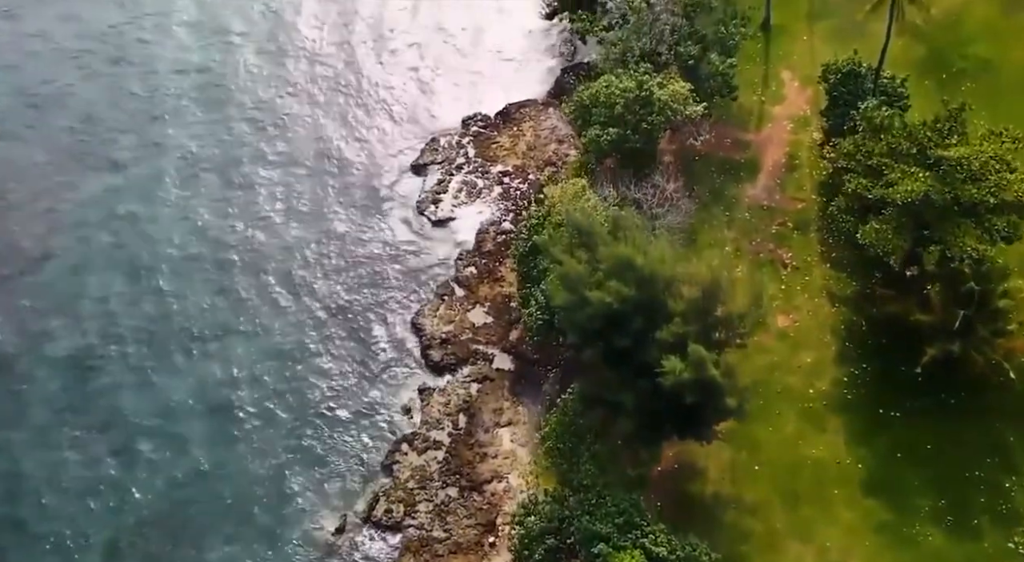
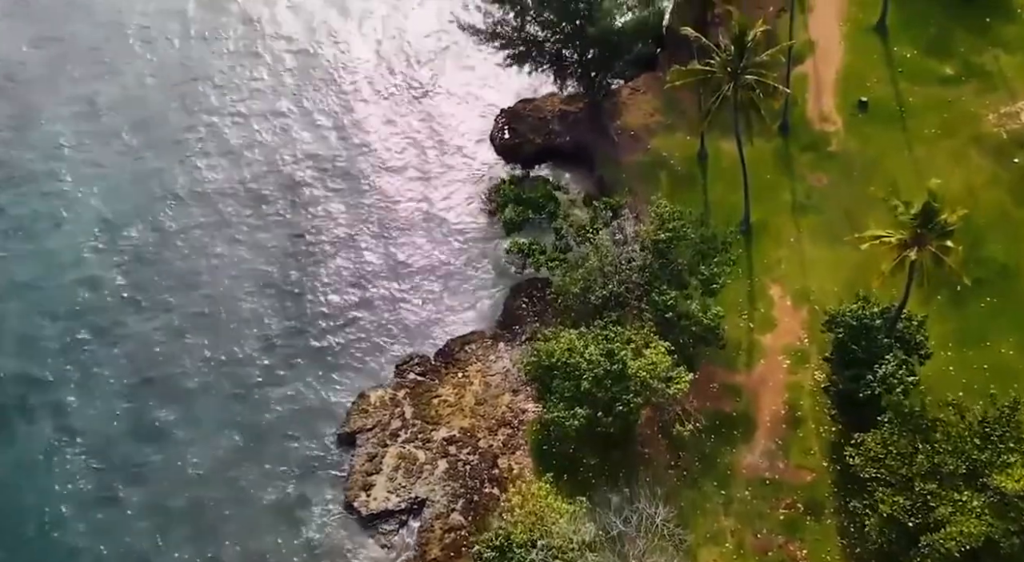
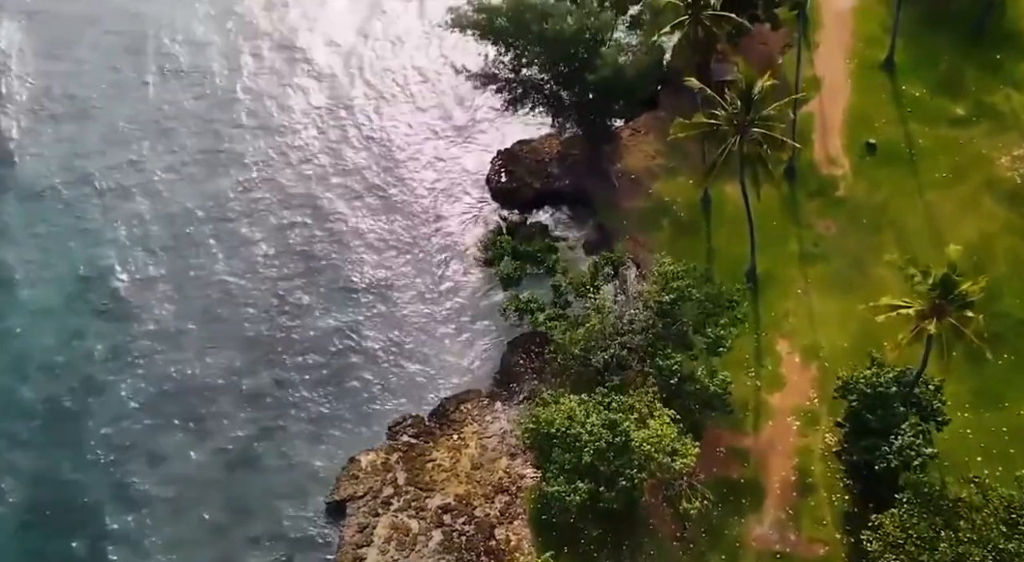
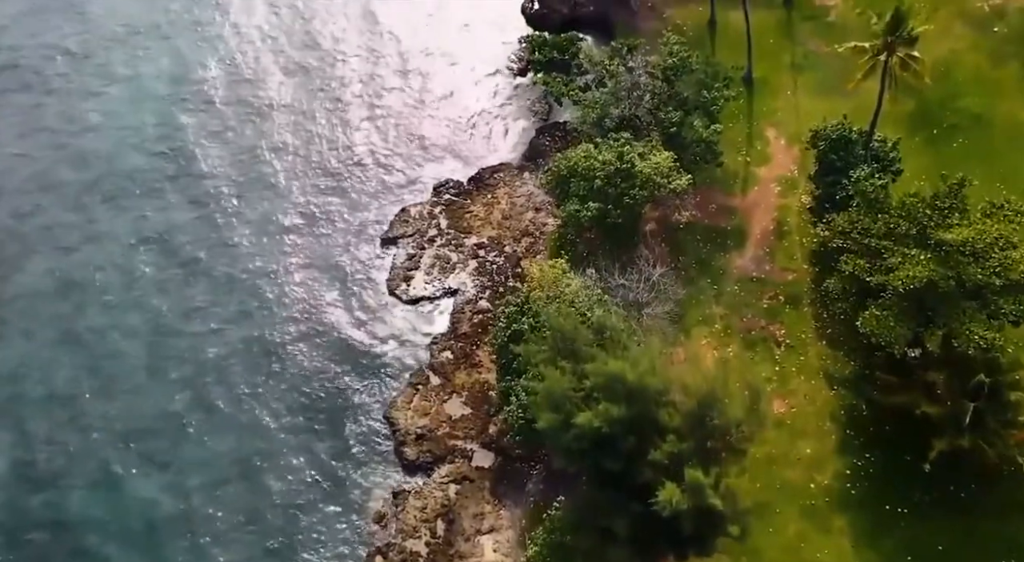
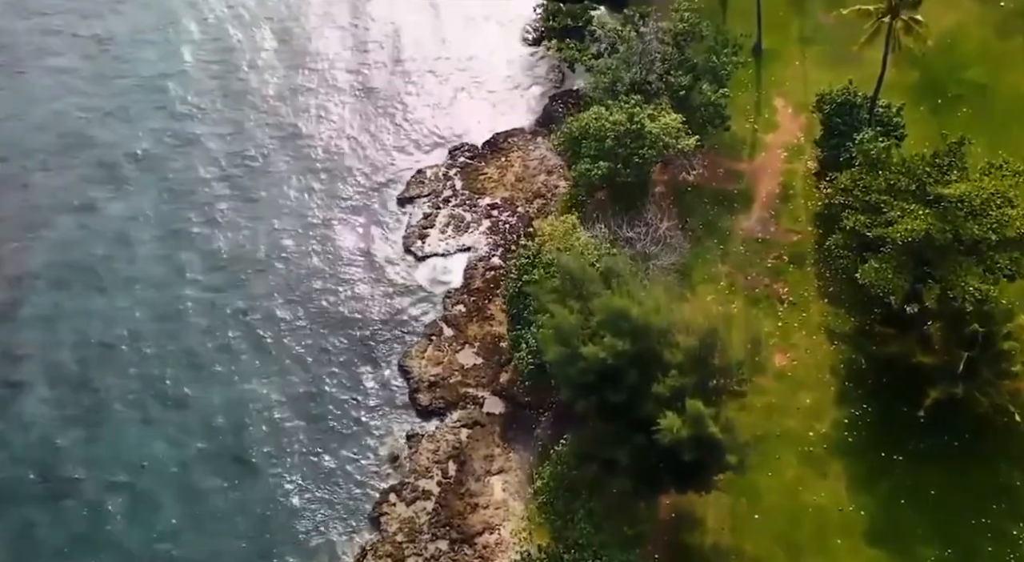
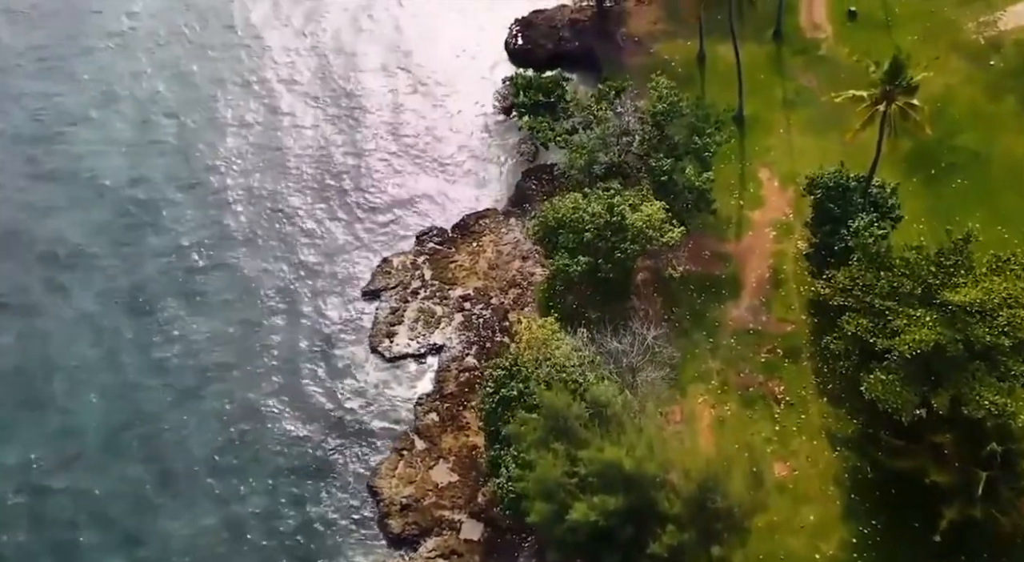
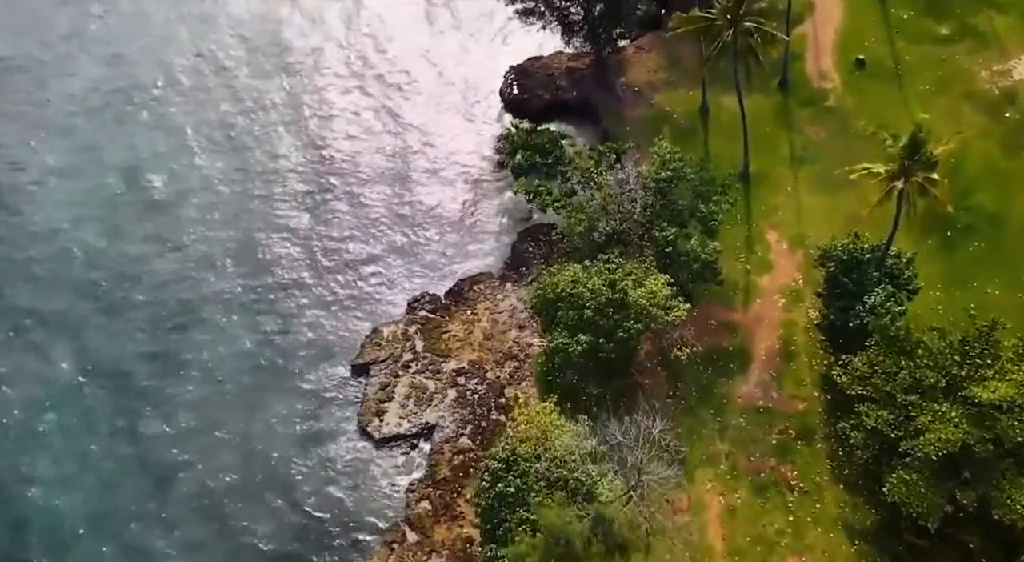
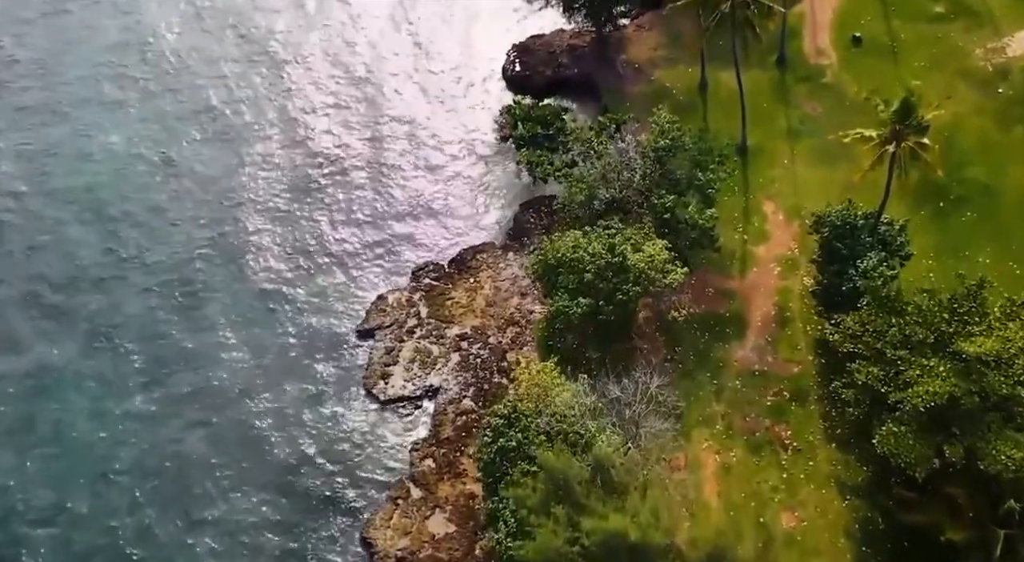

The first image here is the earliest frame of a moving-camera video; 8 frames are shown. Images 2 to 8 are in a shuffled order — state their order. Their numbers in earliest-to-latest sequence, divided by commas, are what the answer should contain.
5, 4, 6, 8, 7, 2, 3
